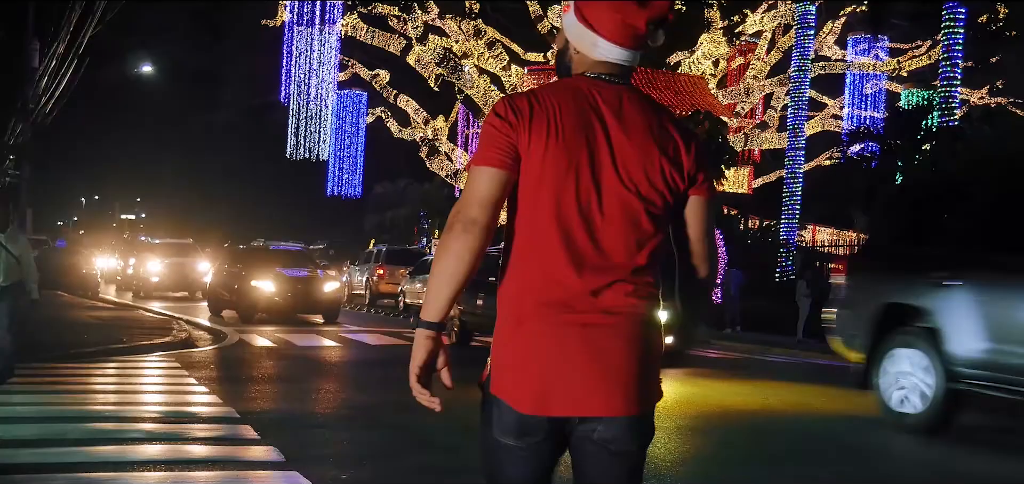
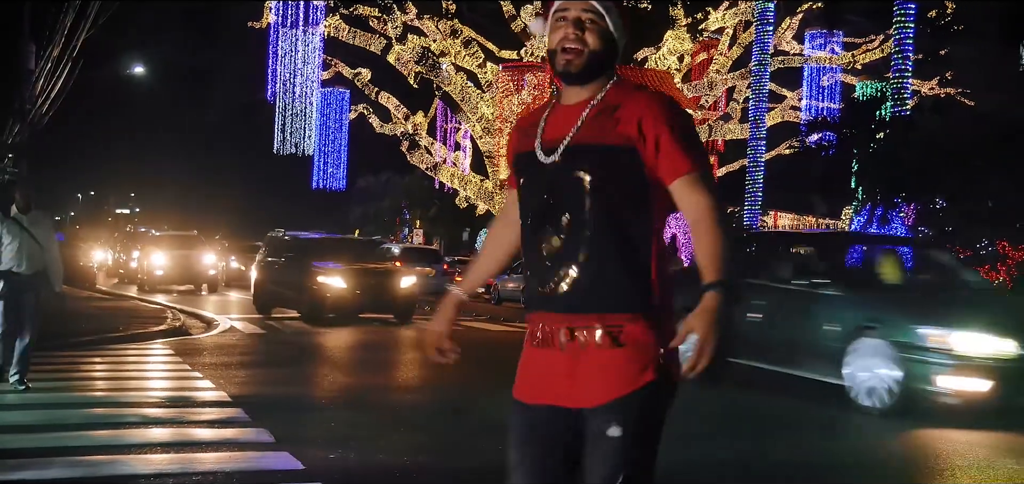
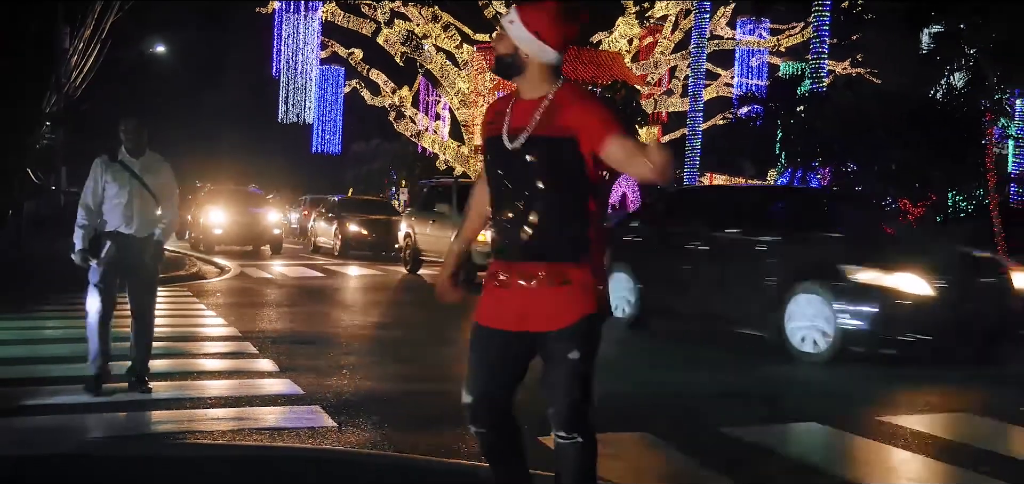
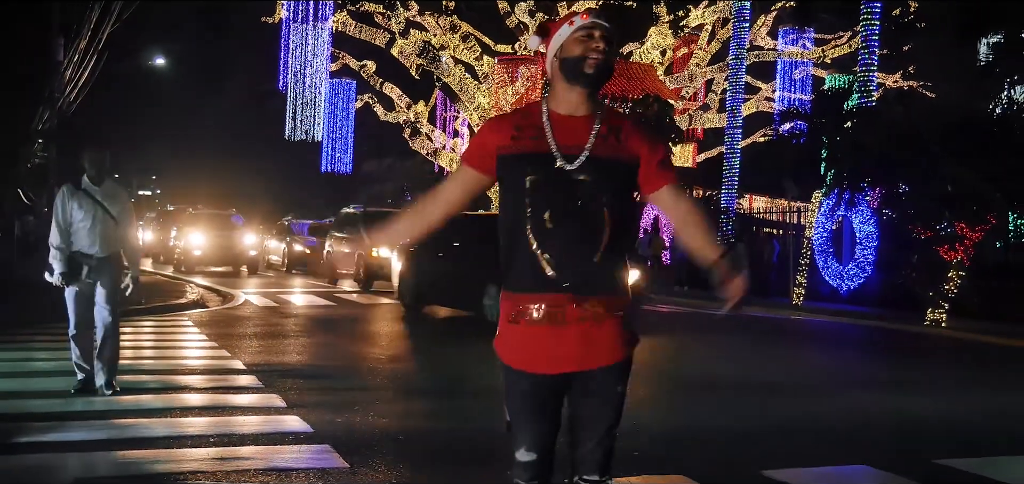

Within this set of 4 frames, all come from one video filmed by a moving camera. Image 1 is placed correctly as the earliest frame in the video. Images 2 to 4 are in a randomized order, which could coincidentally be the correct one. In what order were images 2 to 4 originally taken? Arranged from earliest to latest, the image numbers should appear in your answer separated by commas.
2, 4, 3
